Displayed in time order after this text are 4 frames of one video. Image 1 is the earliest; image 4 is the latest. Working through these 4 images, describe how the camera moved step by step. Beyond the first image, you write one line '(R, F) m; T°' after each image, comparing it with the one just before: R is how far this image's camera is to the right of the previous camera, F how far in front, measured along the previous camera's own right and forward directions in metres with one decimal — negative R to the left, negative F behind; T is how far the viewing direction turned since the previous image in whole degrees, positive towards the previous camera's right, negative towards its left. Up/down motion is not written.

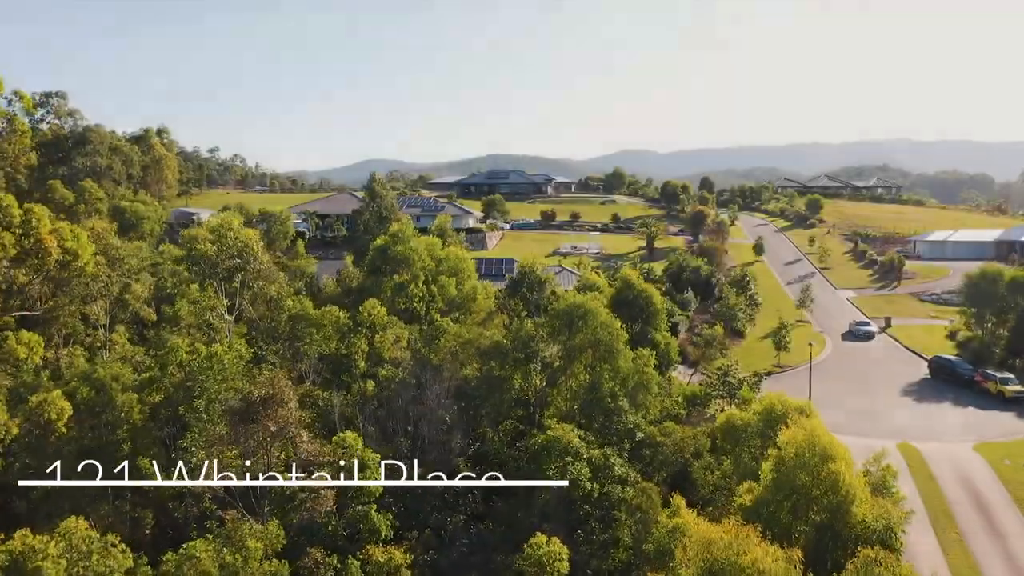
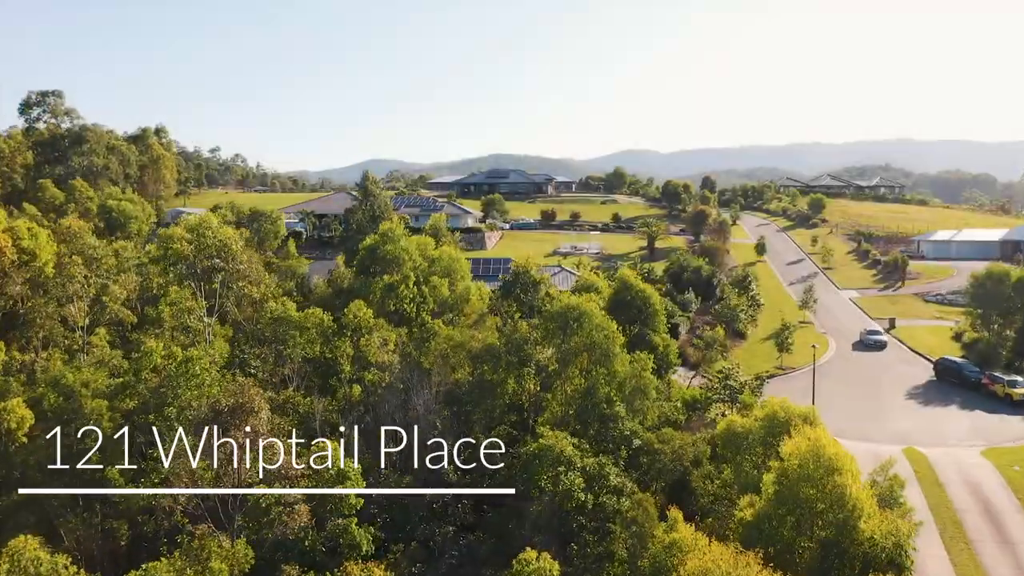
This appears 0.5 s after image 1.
(+0.3, +0.8) m; 0°
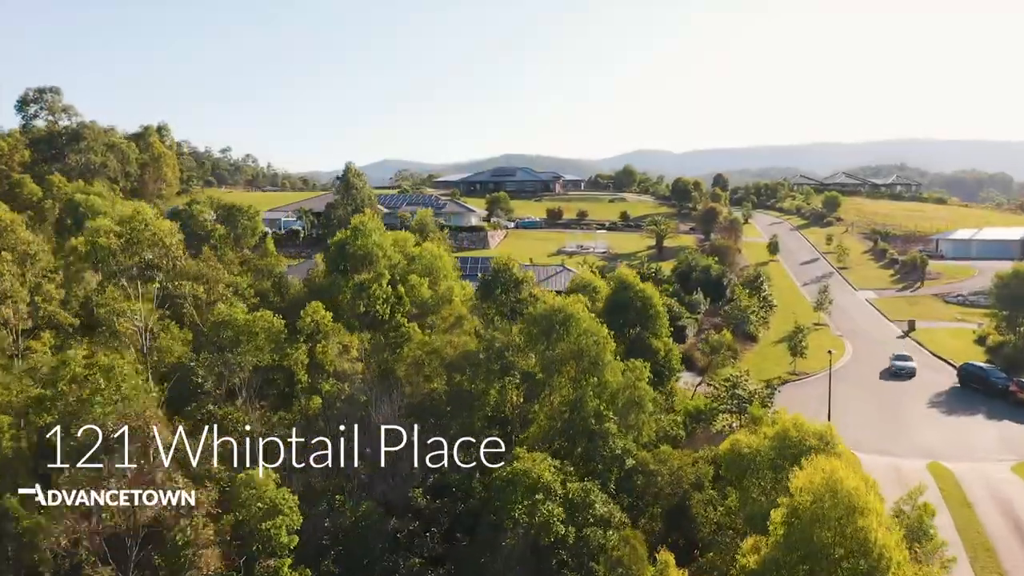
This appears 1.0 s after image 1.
(+0.9, +2.4) m; -1°
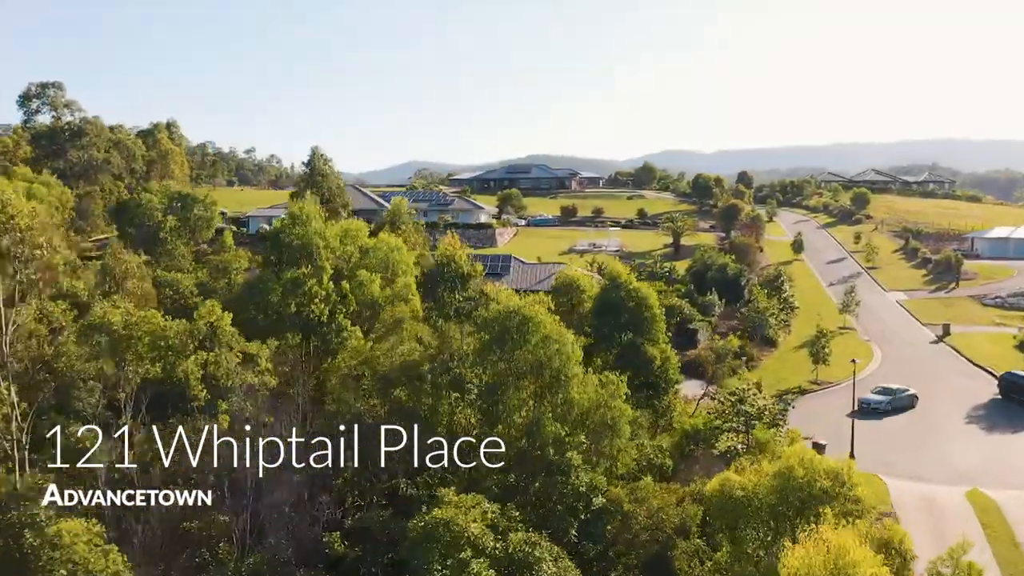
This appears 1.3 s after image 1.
(+1.7, +3.6) m; -2°
